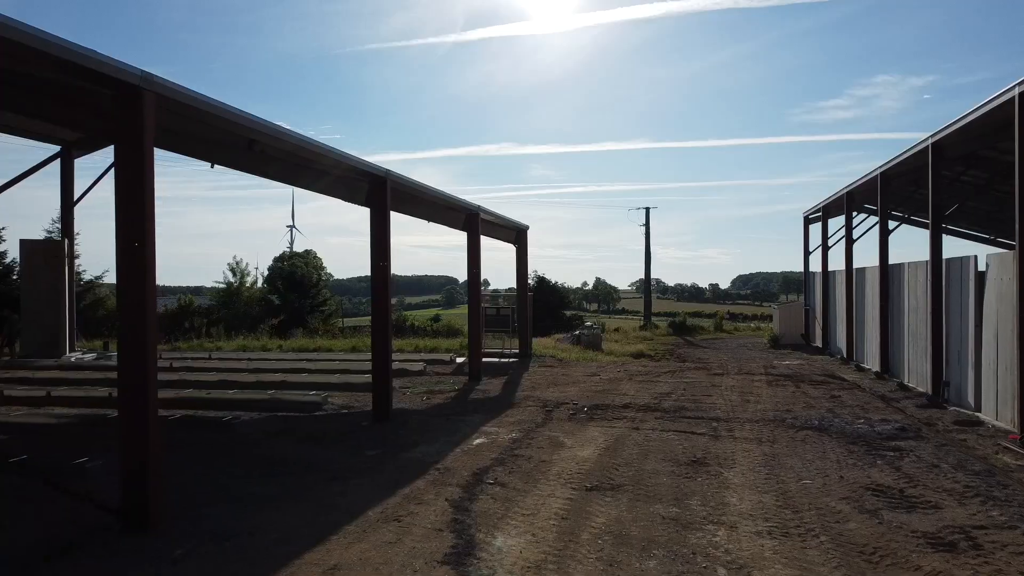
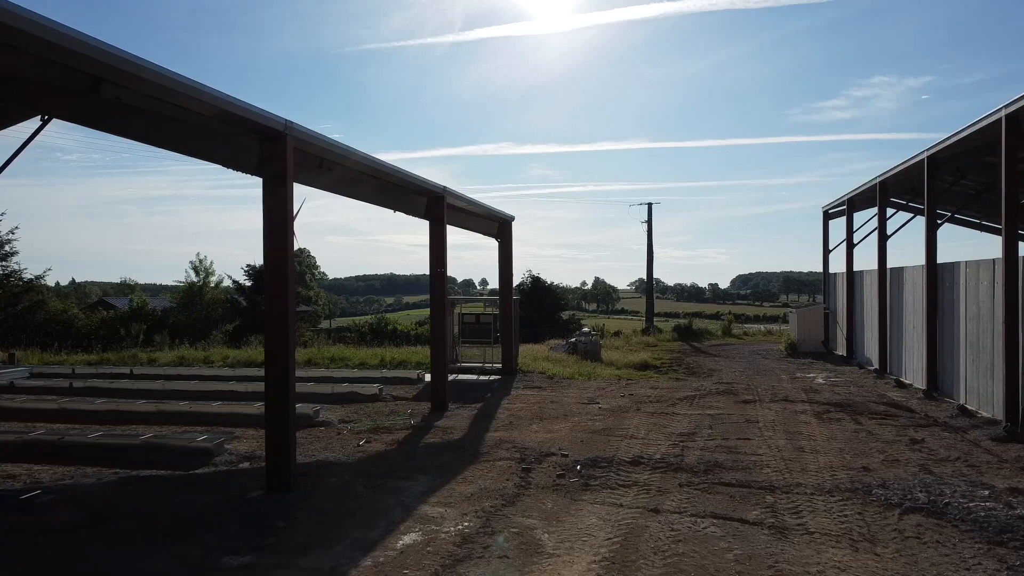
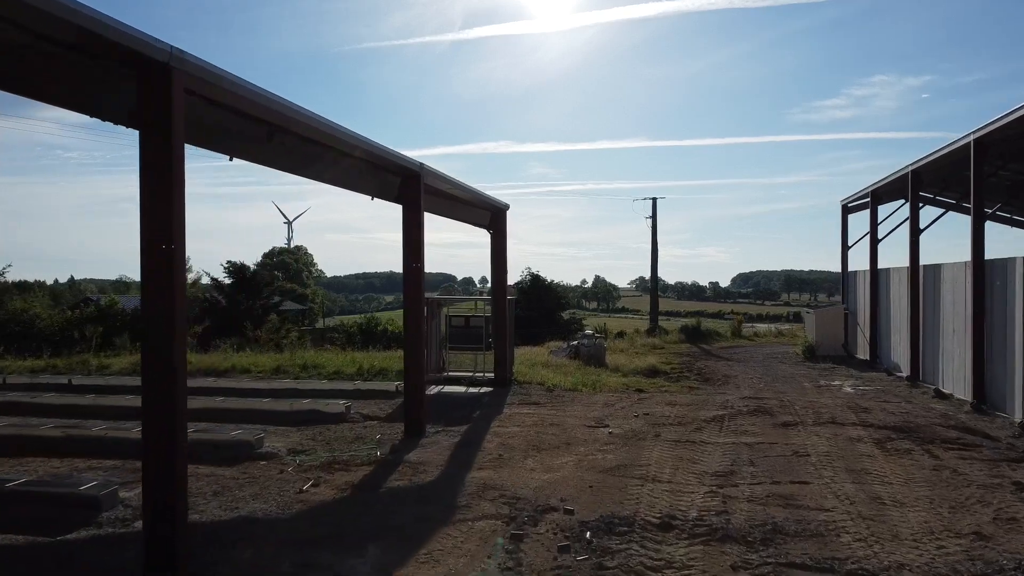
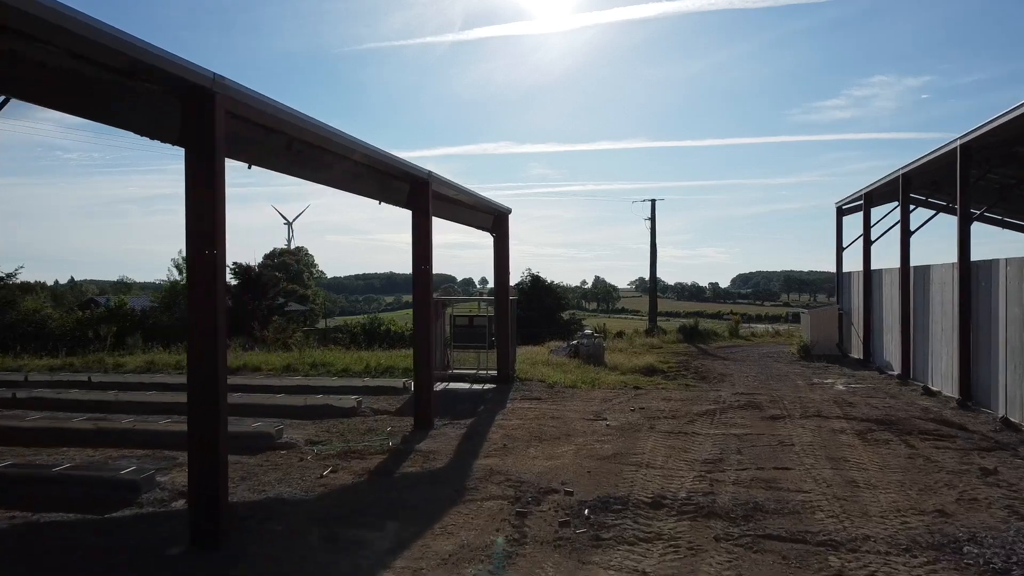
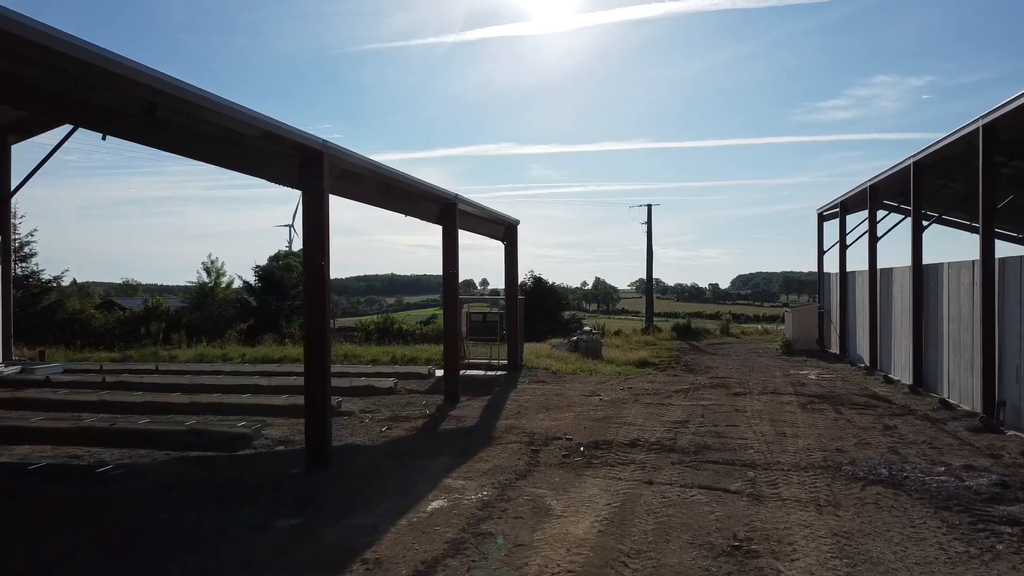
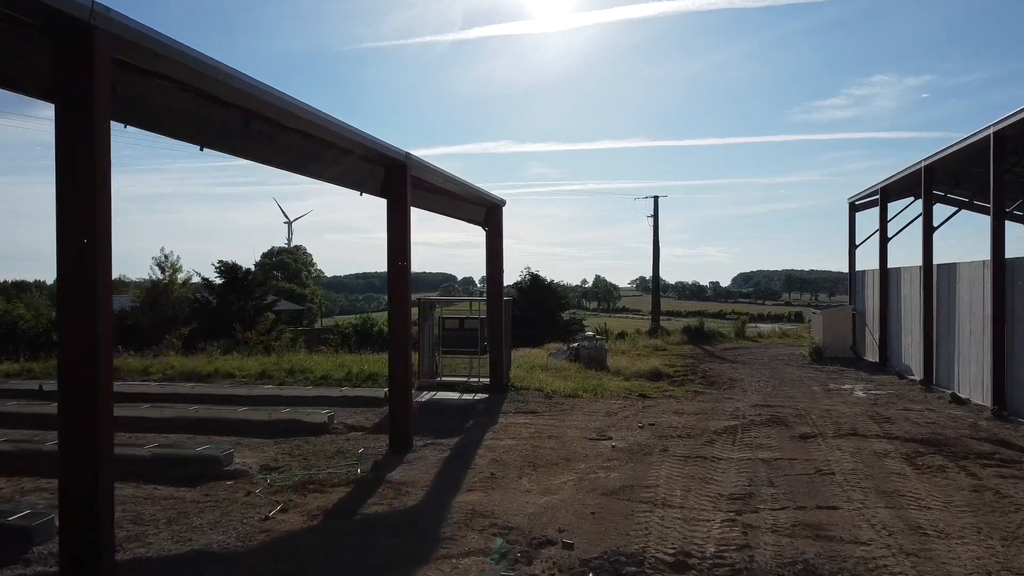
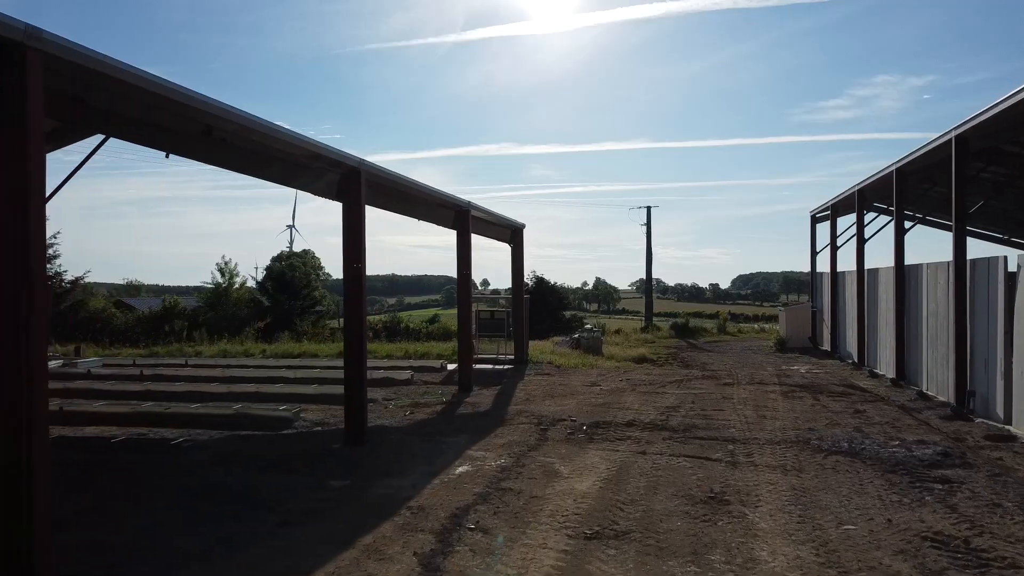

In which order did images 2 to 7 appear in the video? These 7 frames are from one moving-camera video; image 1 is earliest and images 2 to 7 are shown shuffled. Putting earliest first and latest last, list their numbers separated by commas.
7, 5, 2, 4, 3, 6
